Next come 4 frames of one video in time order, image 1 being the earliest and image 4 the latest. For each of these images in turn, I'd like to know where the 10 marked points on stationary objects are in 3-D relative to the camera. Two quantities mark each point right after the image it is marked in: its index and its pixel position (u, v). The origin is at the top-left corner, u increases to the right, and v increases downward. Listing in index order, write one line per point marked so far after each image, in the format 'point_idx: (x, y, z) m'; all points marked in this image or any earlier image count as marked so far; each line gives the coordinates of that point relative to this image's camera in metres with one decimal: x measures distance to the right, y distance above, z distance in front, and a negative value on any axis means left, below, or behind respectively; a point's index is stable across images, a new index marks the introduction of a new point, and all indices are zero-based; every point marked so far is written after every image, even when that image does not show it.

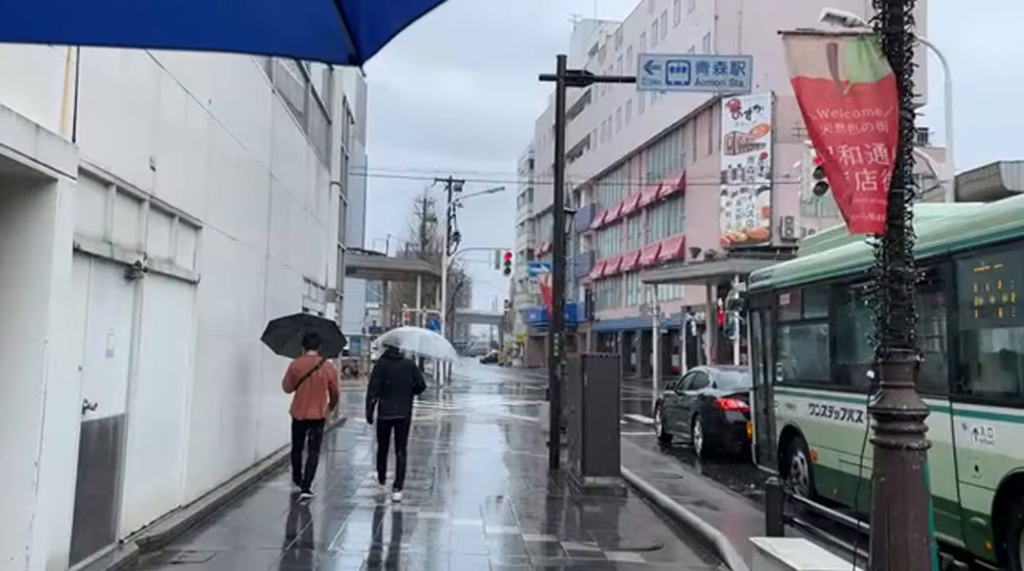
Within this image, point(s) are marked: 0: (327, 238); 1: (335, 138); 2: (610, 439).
0: (-3.5, +0.9, +18.7) m
1: (-3.5, +2.9, +19.4) m
2: (+1.2, -1.9, +11.8) m
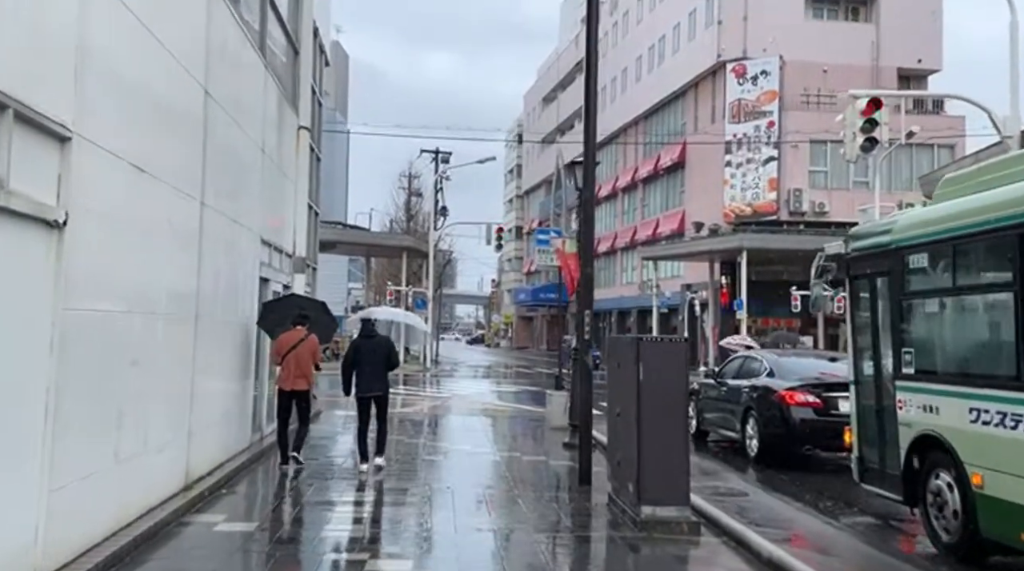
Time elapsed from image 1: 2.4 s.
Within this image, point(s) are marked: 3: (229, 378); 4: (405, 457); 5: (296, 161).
0: (-3.4, +1.4, +15.3) m
1: (-3.4, +3.4, +15.9) m
2: (+1.4, -1.5, +8.5) m
3: (-3.2, -1.0, +11.2) m
4: (-1.5, -2.4, +13.8) m
5: (-3.4, +2.0, +15.6) m
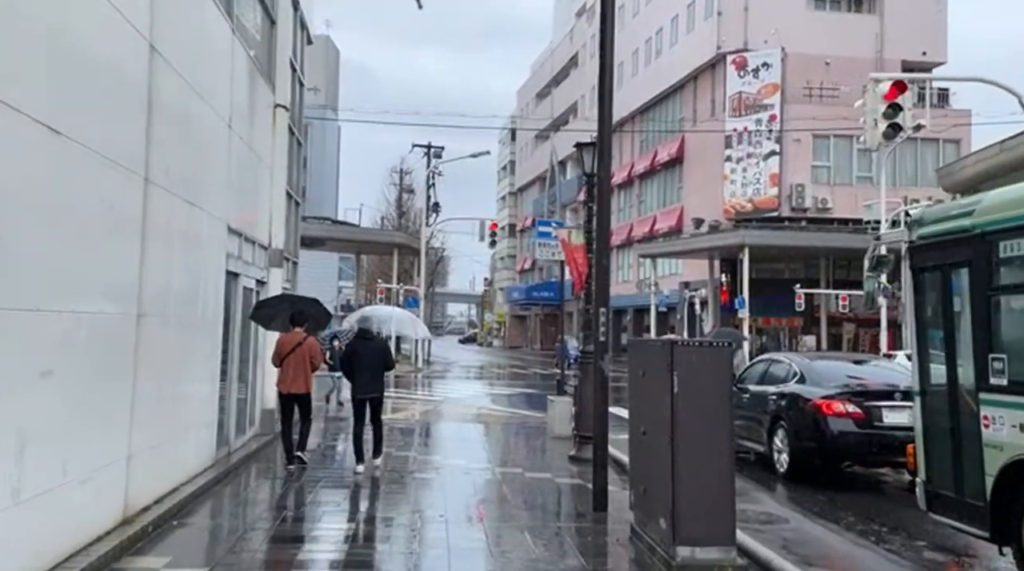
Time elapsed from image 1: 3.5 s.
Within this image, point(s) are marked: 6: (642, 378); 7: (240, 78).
0: (-3.4, +1.5, +13.8) m
1: (-3.4, +3.5, +14.4) m
2: (+1.5, -1.5, +7.0) m
3: (-3.2, -1.0, +9.7) m
4: (-1.5, -2.4, +12.3) m
5: (-3.4, +2.1, +14.0) m
6: (+1.0, -0.7, +7.9) m
7: (-3.2, +2.4, +11.6) m
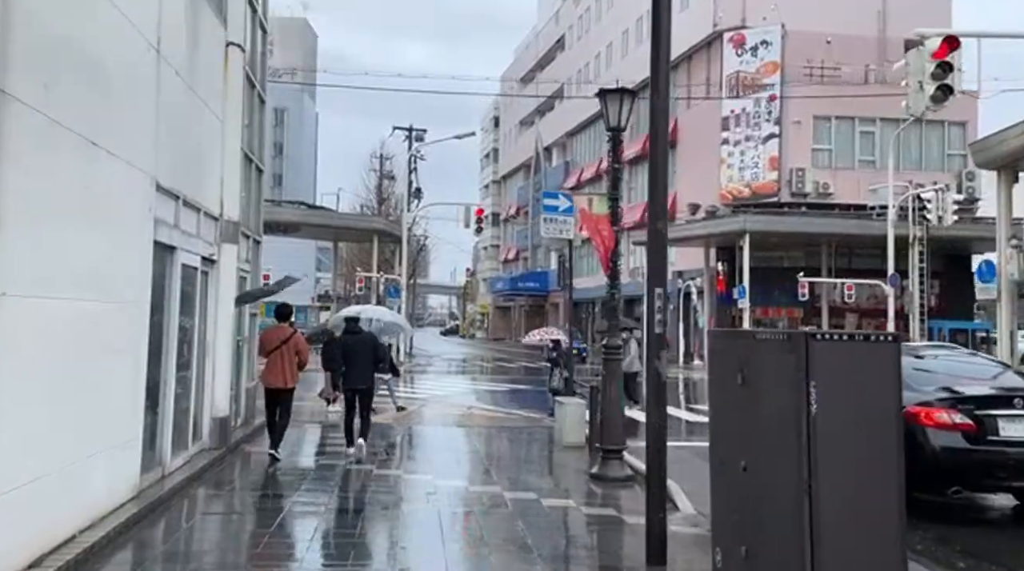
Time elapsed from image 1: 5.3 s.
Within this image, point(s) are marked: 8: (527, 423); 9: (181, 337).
0: (-3.3, +1.7, +11.2) m
1: (-3.3, +3.7, +11.8) m
2: (+1.7, -1.3, +4.5) m
3: (-3.0, -0.8, +7.1) m
4: (-1.4, -2.1, +9.8) m
5: (-3.3, +2.3, +11.4) m
6: (+1.2, -0.6, +5.4) m
7: (-3.1, +2.6, +9.0) m
8: (+0.3, -2.6, +18.4) m
9: (-3.3, -0.5, +9.8) m
